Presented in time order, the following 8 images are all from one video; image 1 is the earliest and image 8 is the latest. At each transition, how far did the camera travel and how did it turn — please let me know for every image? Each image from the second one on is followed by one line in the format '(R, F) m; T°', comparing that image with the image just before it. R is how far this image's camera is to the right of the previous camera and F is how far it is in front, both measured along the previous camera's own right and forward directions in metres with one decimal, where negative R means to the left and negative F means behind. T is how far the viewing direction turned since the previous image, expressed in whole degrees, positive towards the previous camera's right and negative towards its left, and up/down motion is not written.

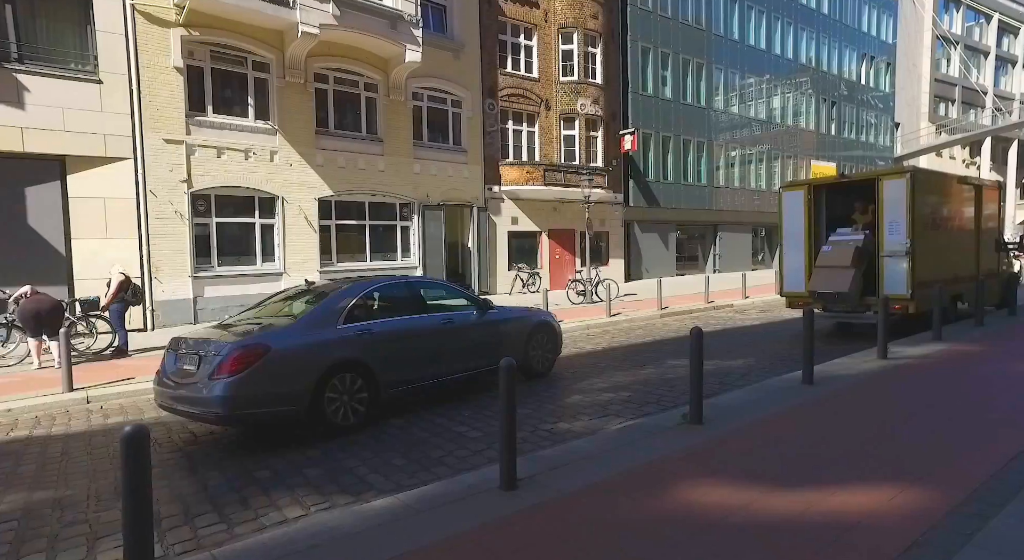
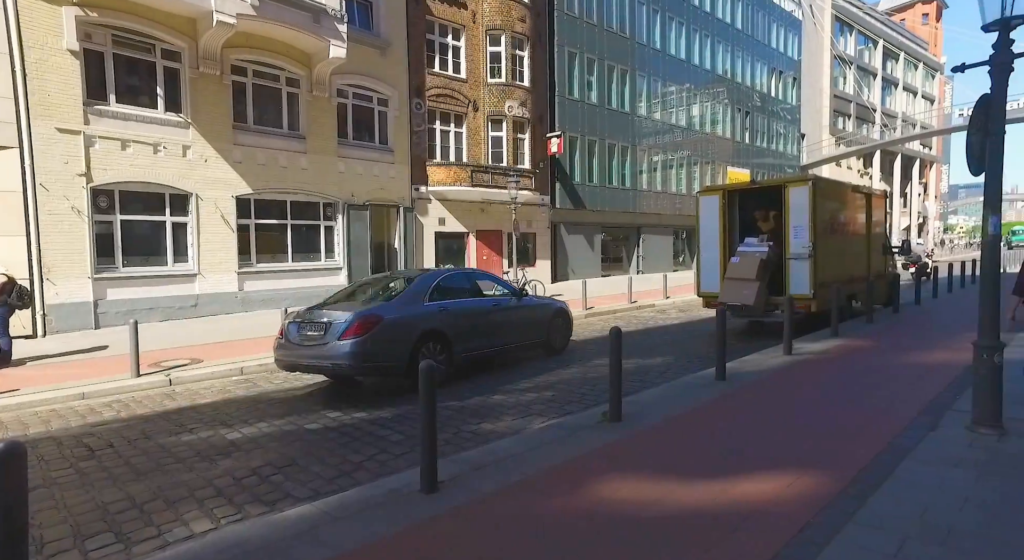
(0.0, 0.0) m; +7°
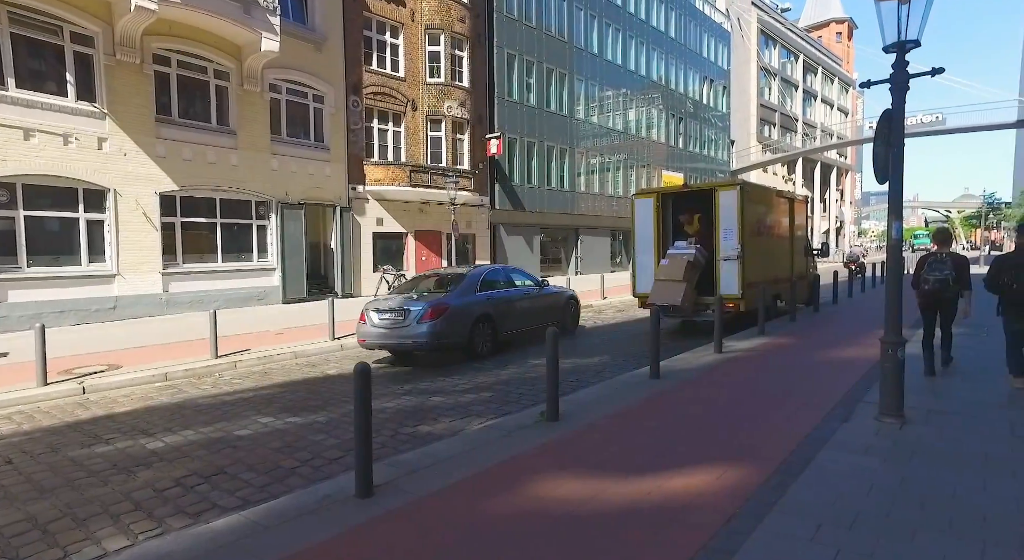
(0.0, 0.0) m; +6°
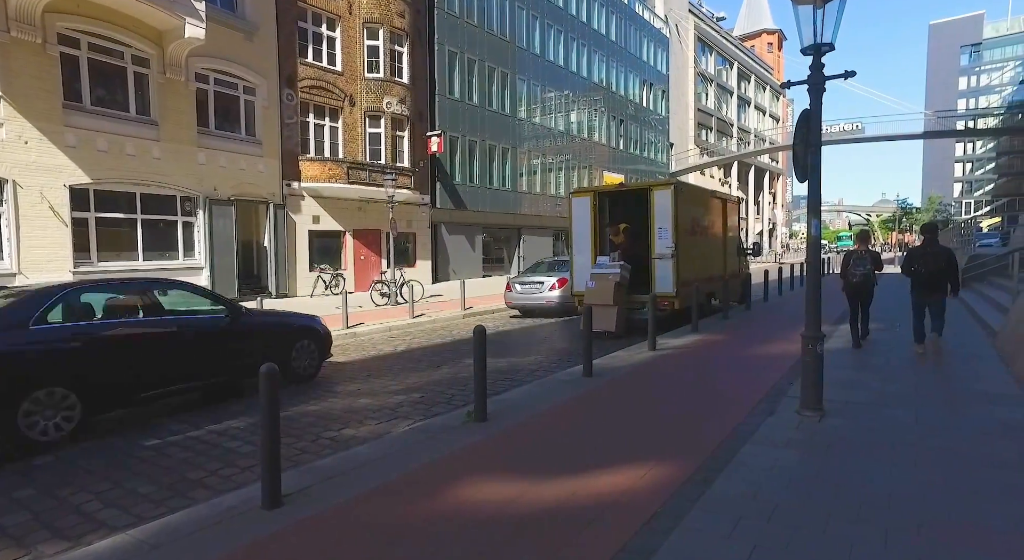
(+0.2, +0.1) m; +5°
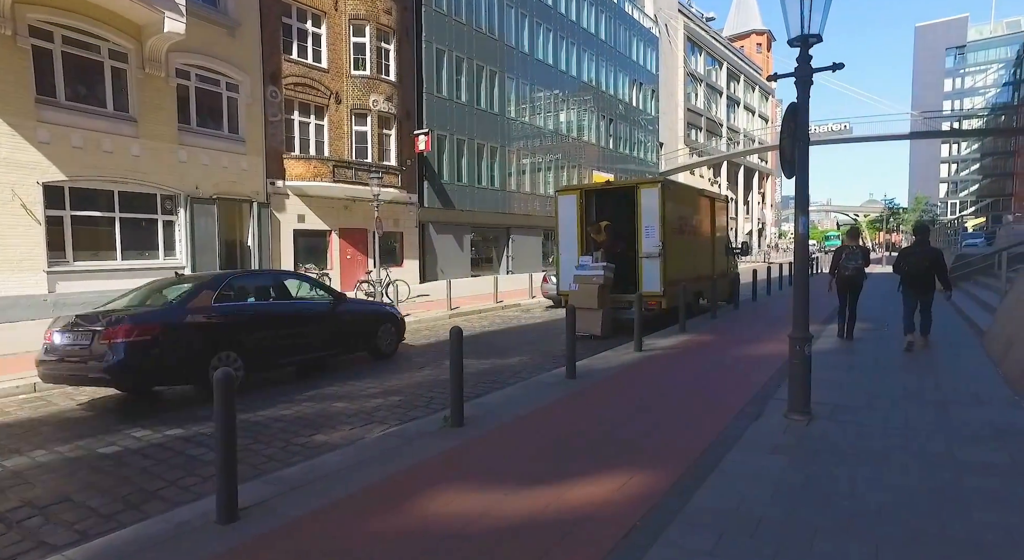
(+0.1, +0.2) m; +1°
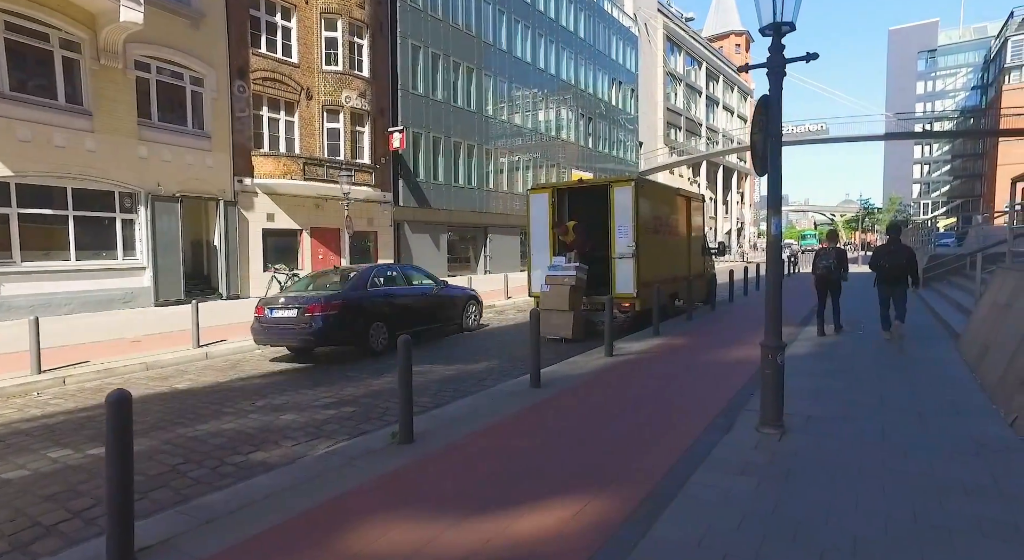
(+0.2, +0.4) m; +2°
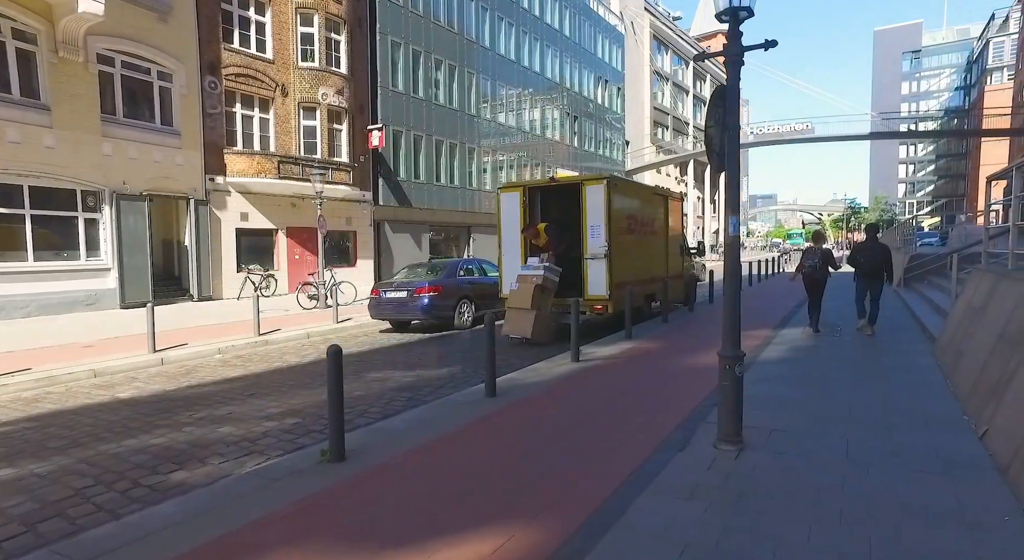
(+0.4, +0.4) m; +1°
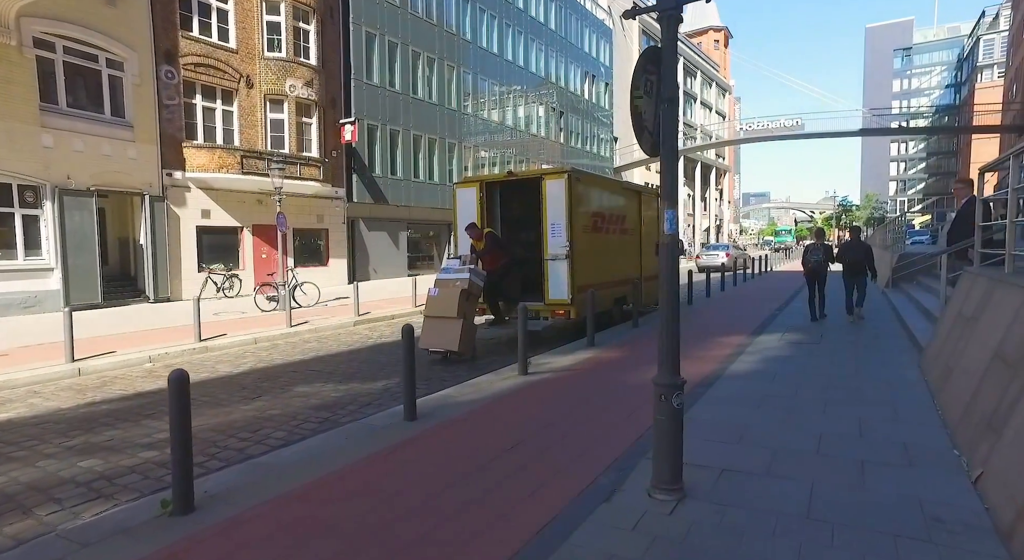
(+0.6, +0.9) m; +1°
